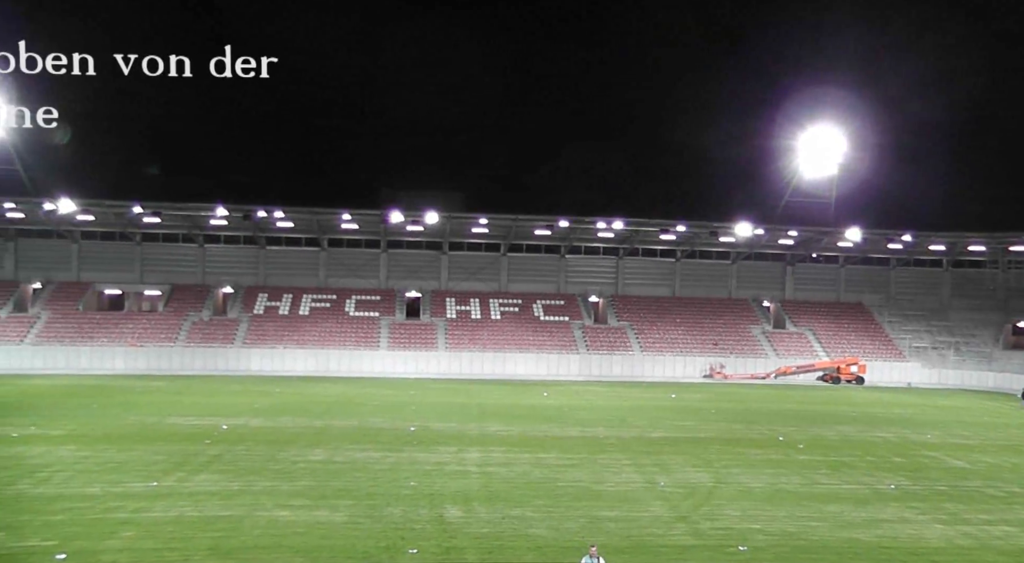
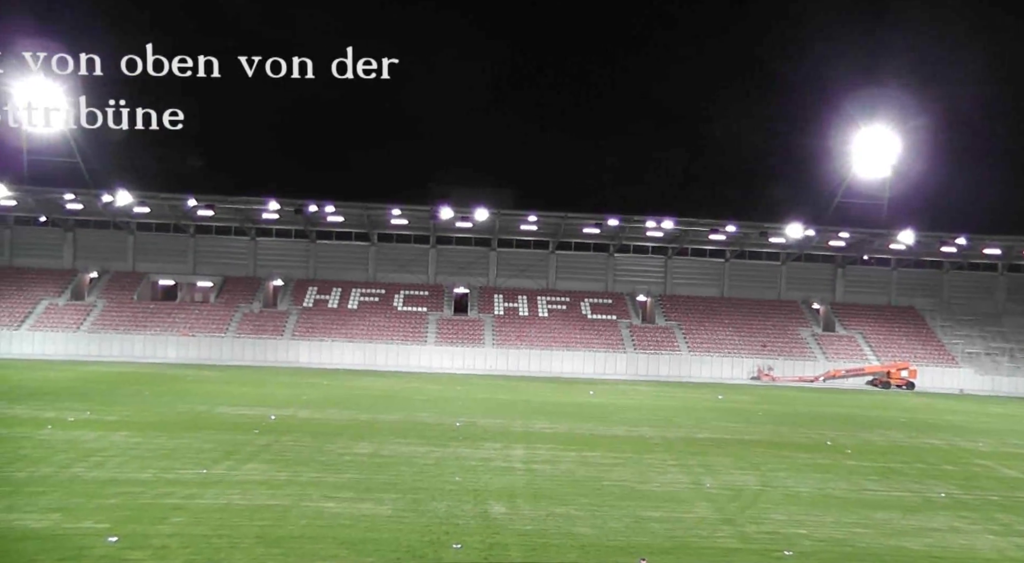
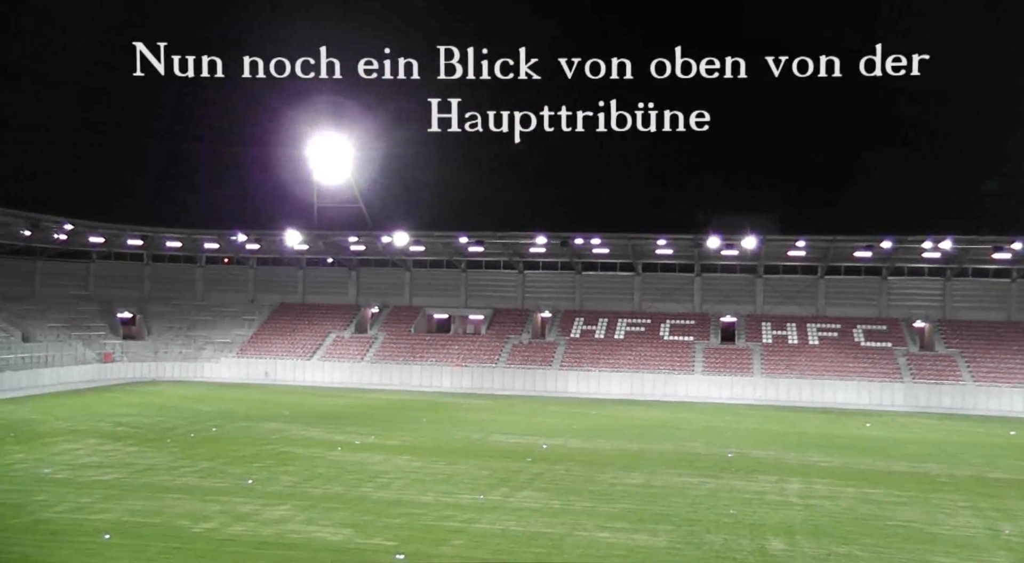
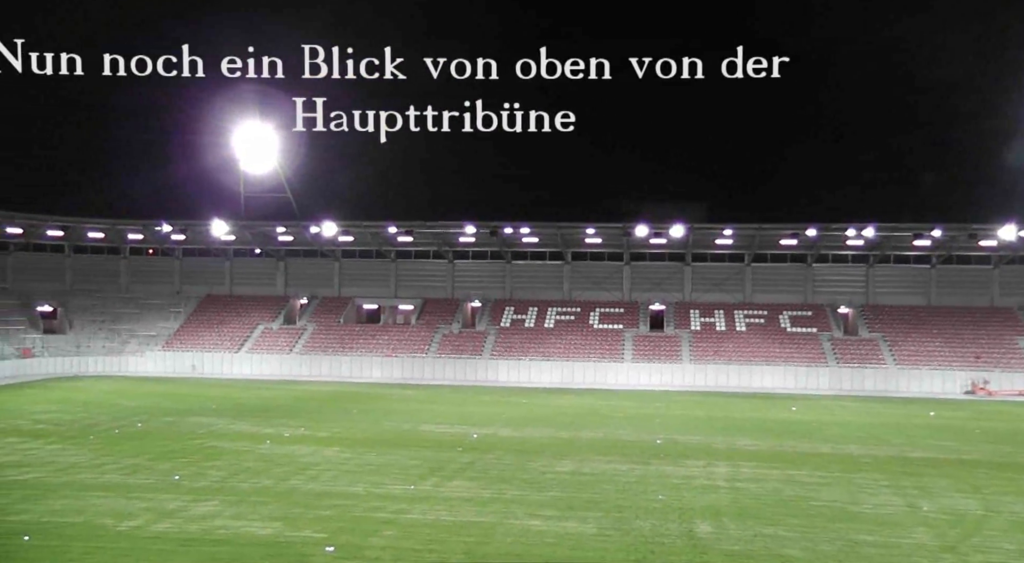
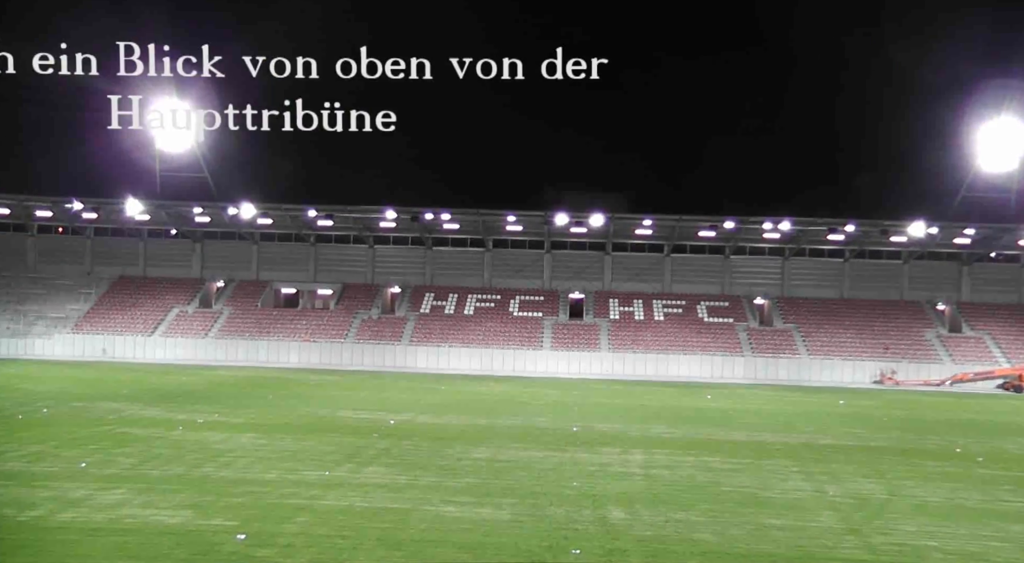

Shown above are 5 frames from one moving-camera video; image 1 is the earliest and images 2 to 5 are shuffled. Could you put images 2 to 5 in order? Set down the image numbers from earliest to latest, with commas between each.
2, 5, 4, 3
